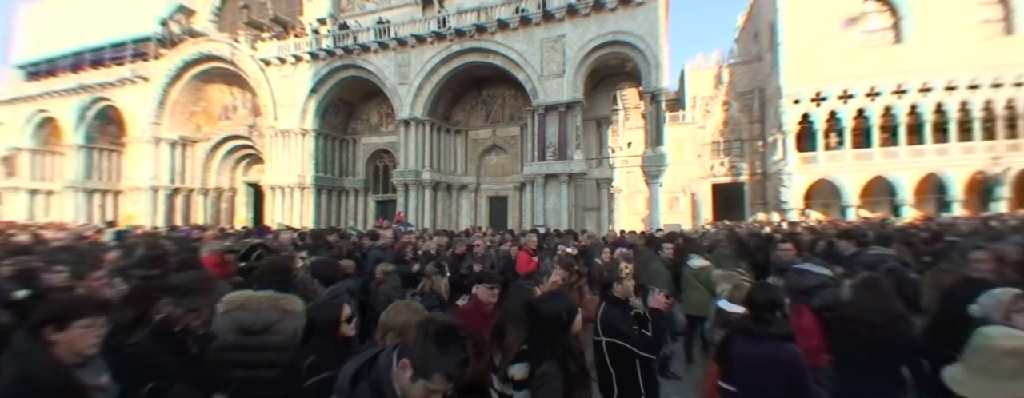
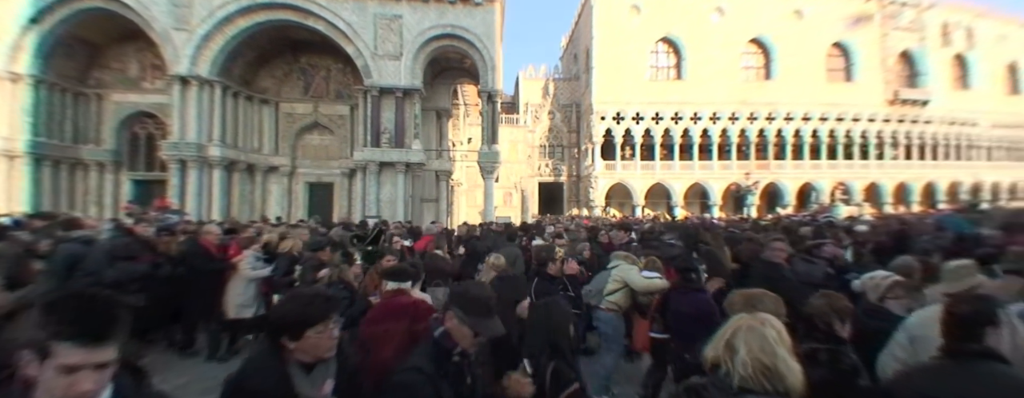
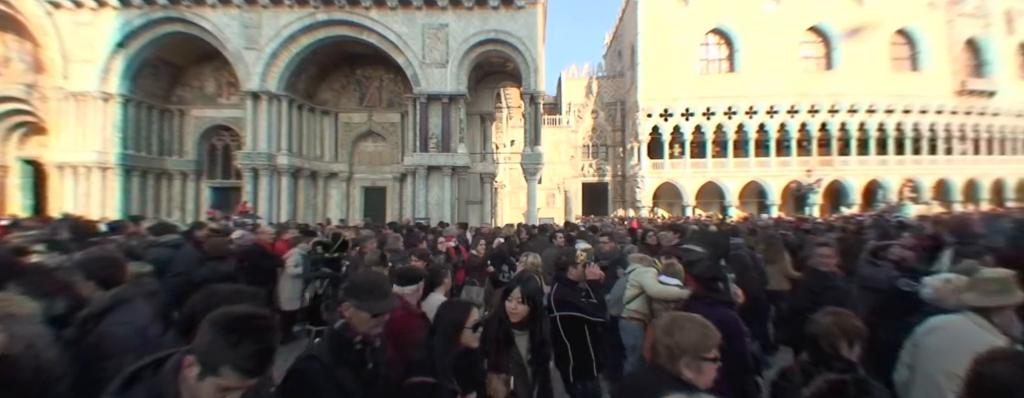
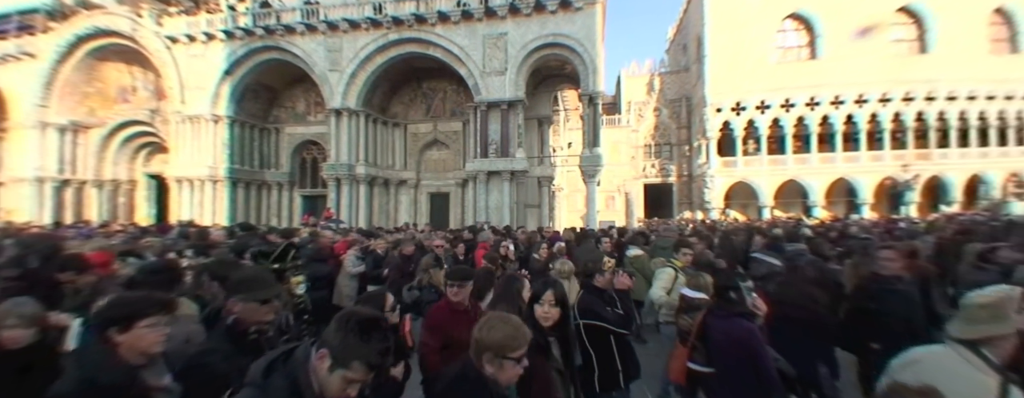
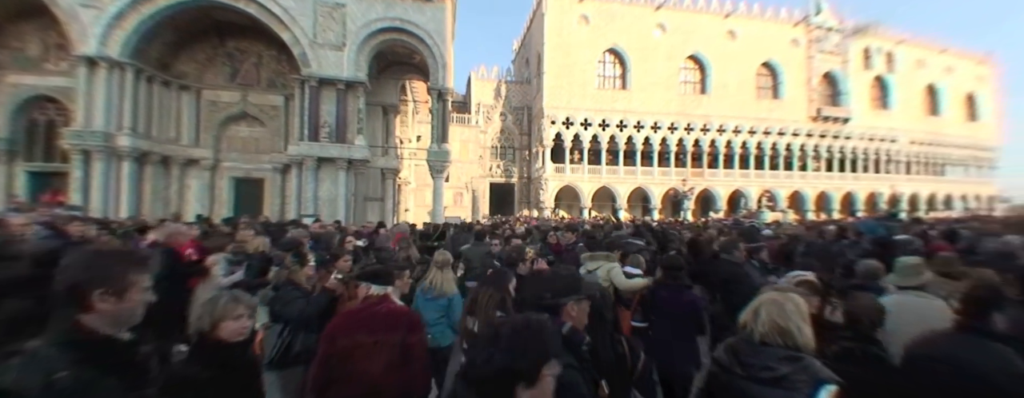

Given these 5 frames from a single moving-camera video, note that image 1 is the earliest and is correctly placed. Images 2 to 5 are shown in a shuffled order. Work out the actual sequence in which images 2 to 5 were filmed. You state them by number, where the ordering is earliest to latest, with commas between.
4, 3, 2, 5
